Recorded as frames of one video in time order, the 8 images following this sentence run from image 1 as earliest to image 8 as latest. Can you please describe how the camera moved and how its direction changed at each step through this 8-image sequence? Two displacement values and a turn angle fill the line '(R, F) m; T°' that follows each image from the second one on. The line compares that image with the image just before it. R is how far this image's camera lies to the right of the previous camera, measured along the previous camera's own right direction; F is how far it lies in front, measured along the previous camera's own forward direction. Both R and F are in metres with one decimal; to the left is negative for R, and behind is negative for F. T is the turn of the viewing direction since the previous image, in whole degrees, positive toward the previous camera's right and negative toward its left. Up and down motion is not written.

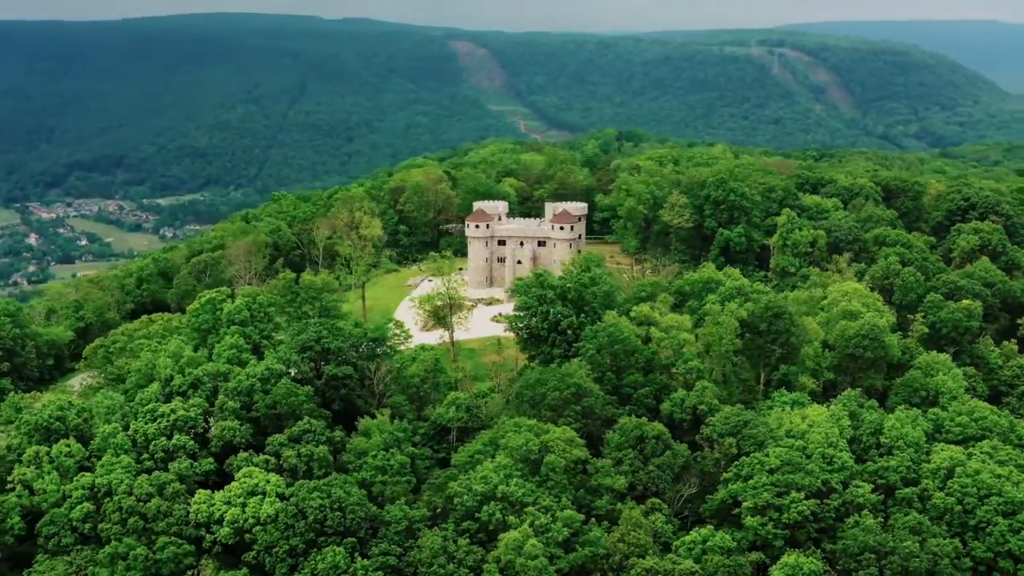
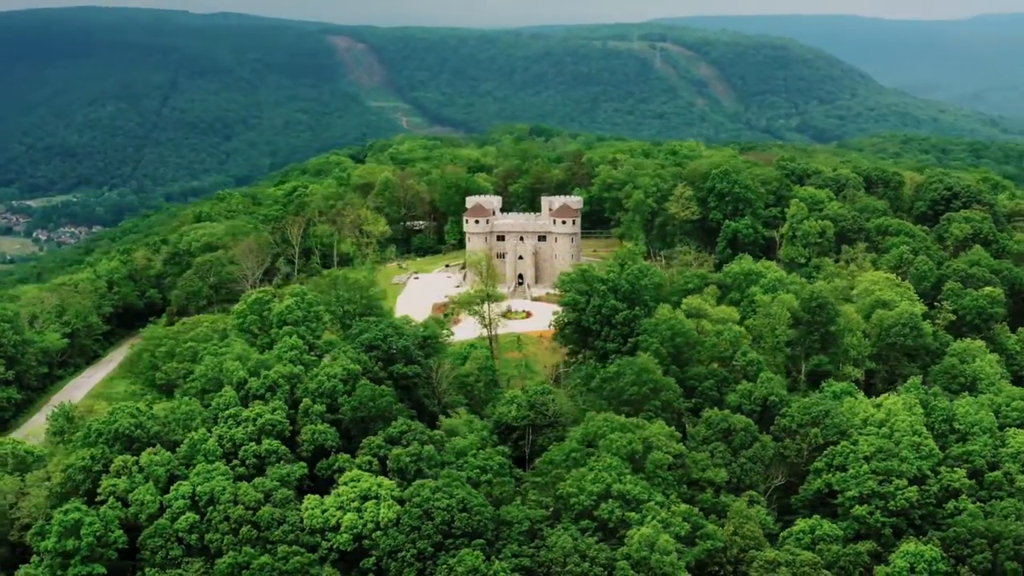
(-7.5, +1.0) m; +6°
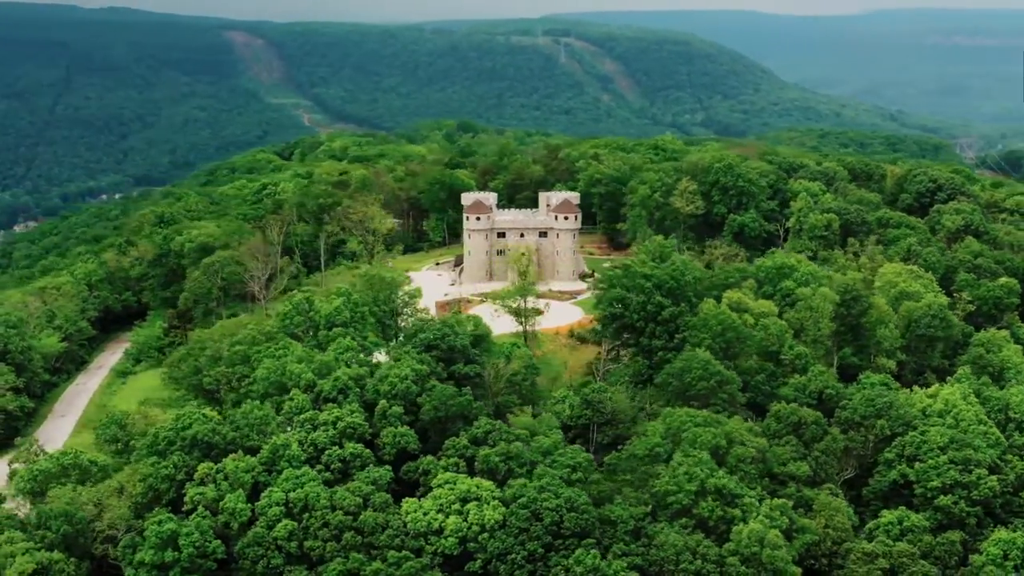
(-6.2, +0.8) m; +5°
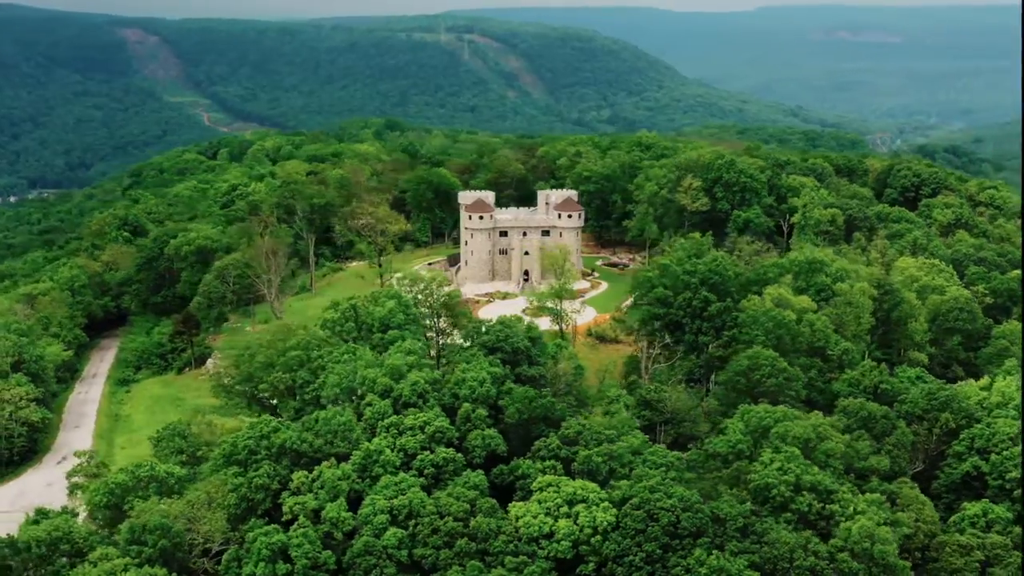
(-6.3, +0.7) m; +5°
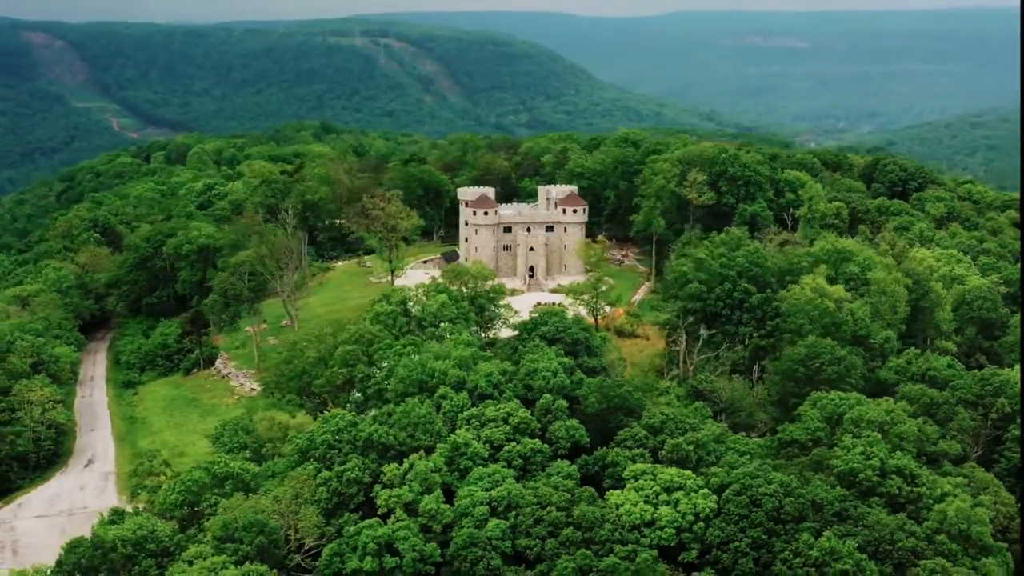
(-5.6, +0.7) m; +4°
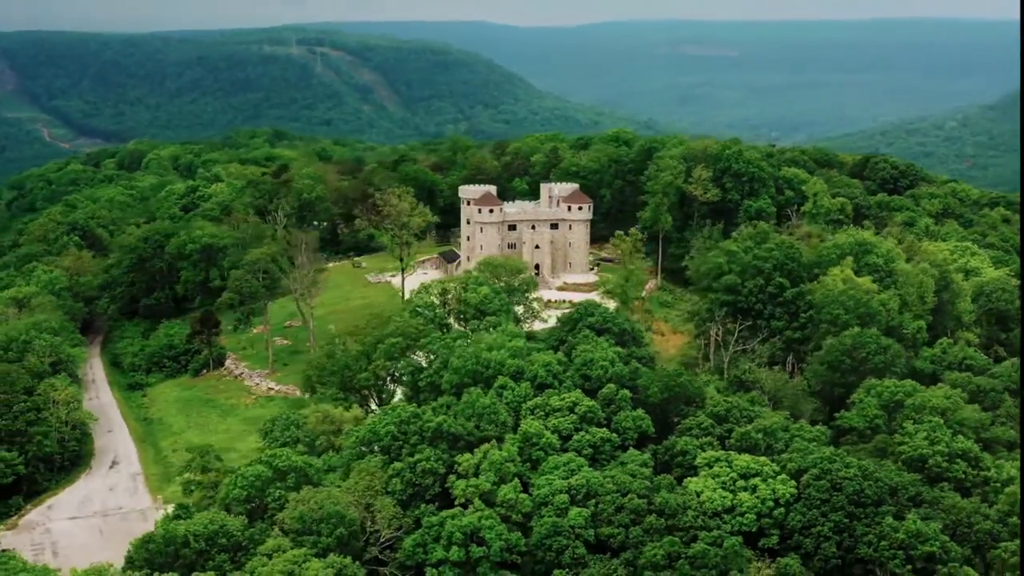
(-4.2, +0.6) m; +3°
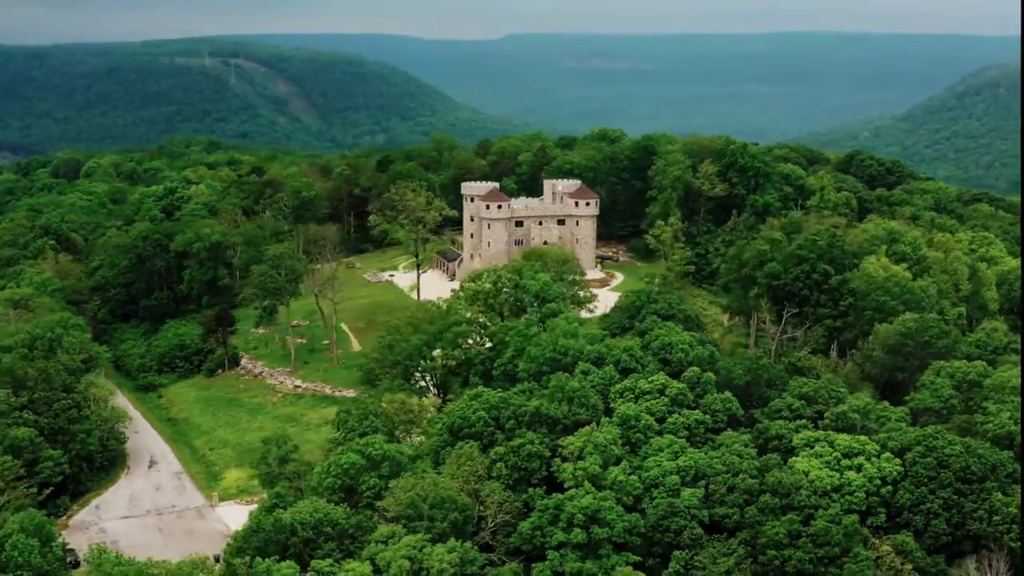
(-5.7, +0.9) m; +4°
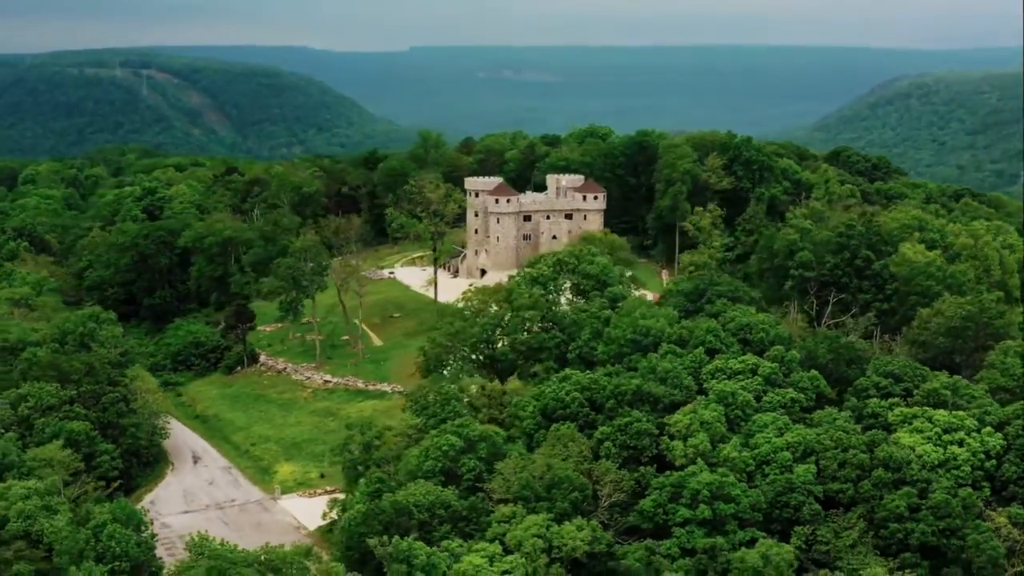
(-5.6, +0.9) m; +4°
